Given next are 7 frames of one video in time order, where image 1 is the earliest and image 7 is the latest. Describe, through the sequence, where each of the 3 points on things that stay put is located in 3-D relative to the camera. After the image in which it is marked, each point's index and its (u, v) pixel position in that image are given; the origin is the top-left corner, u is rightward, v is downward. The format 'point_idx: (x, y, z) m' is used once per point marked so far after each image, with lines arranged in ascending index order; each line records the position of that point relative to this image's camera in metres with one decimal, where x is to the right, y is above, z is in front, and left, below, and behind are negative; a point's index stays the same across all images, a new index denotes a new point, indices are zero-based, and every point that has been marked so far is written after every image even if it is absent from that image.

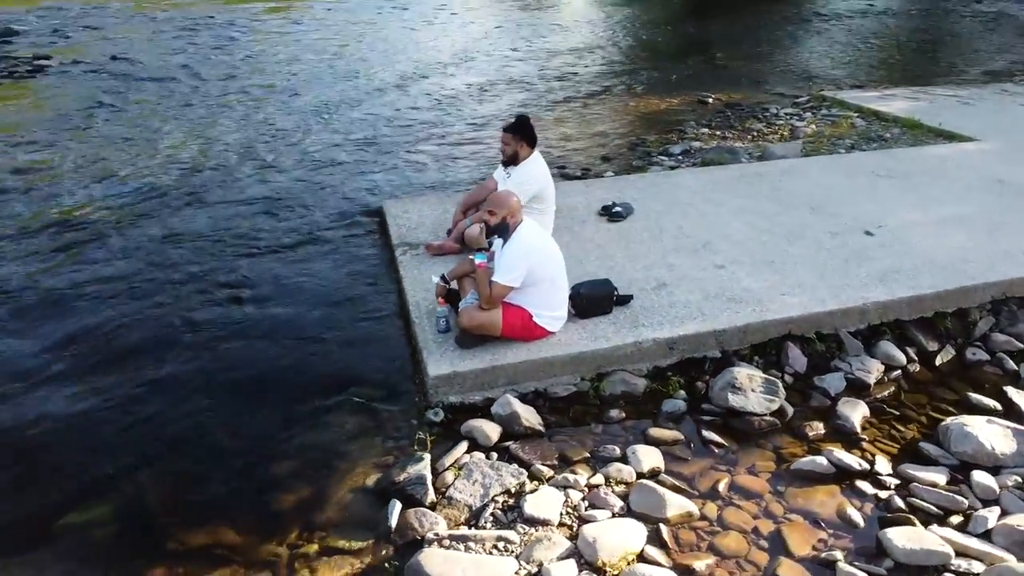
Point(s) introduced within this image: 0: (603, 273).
0: (+0.7, +0.1, +6.5) m
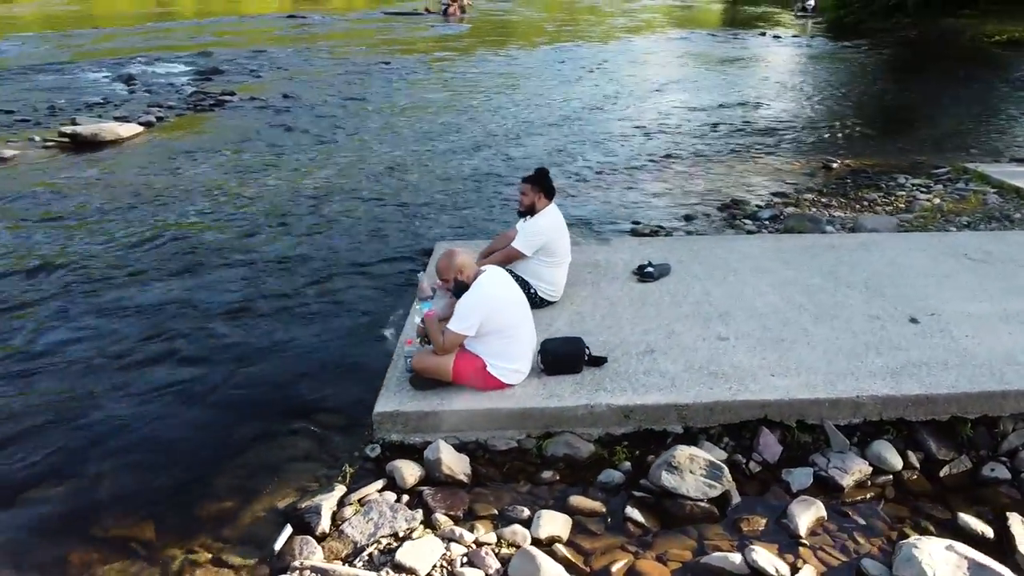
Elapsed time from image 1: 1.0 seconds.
0: (+0.7, -0.4, +6.3) m
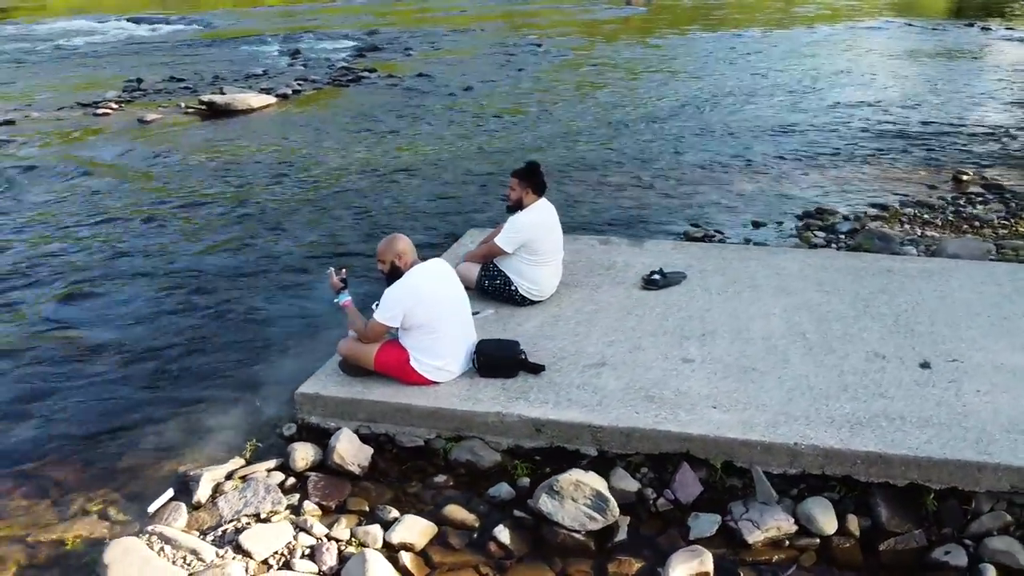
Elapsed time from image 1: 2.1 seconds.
0: (+0.3, -0.4, +6.0) m
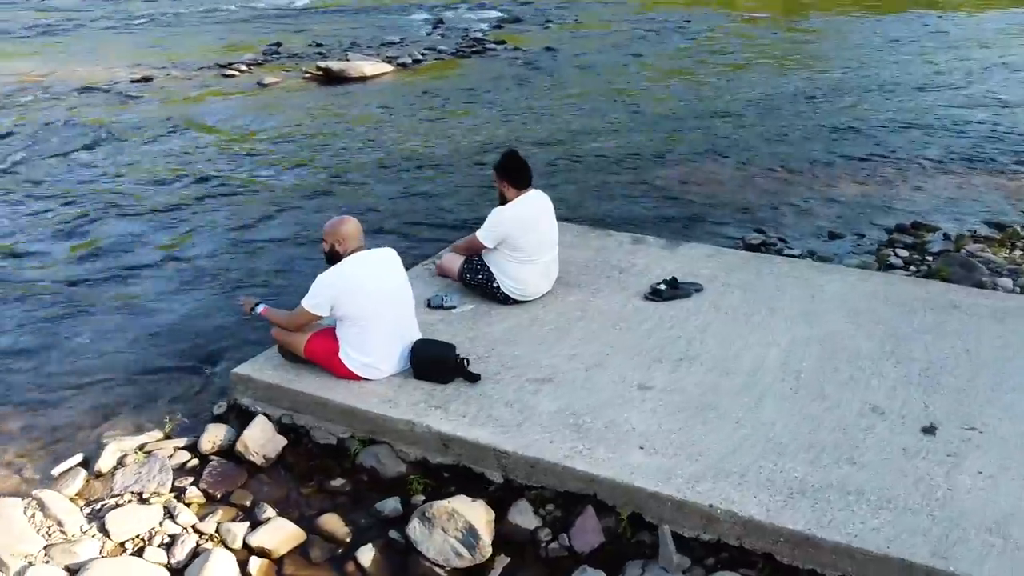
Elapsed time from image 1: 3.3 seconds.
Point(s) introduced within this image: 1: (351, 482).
0: (0.0, -0.4, +5.5) m
1: (-0.9, -1.1, +4.7) m
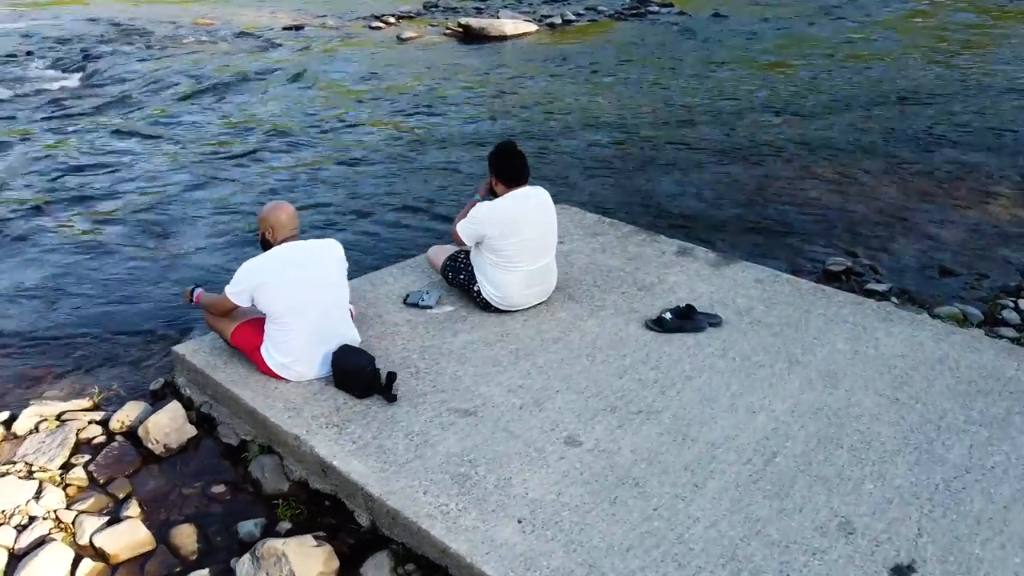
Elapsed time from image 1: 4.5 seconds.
0: (-0.3, -0.5, +4.9) m
1: (-1.5, -1.1, +4.4) m
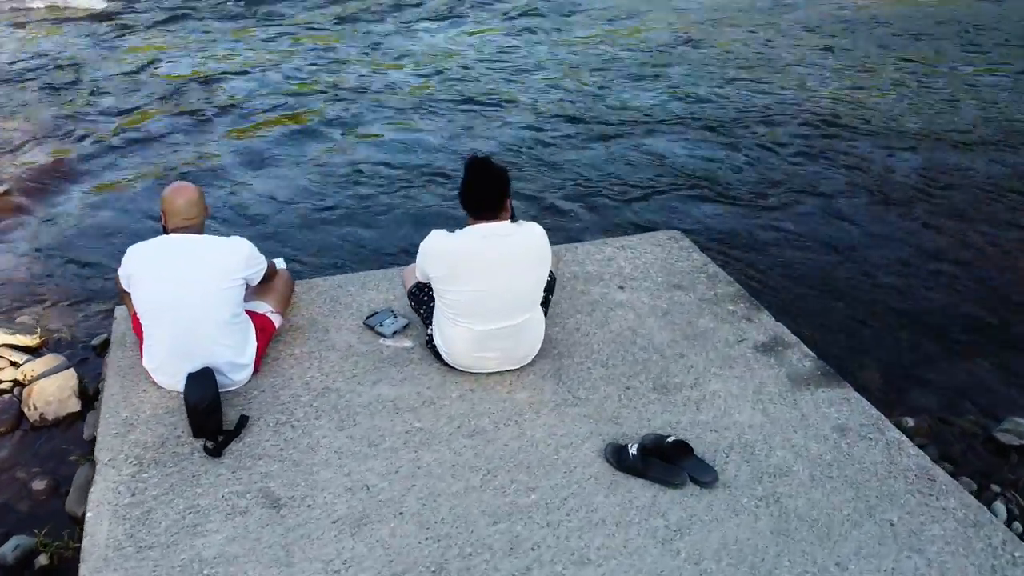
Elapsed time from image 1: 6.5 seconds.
0: (-0.8, -0.7, +3.9) m
1: (-2.3, -1.0, +4.0) m
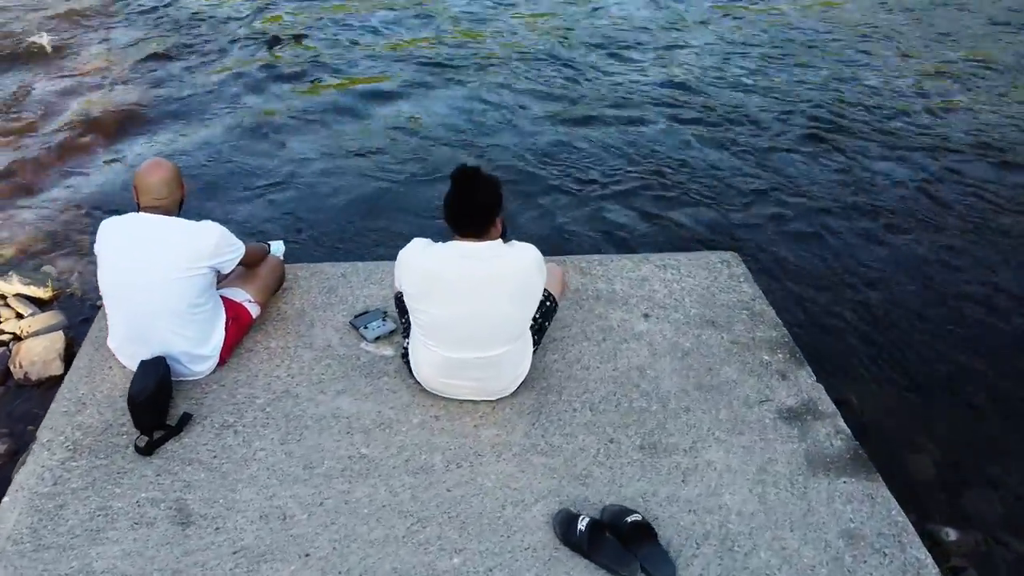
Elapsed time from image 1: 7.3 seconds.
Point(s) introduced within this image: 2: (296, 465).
0: (-1.1, -0.7, +3.6) m
1: (-2.5, -0.8, +3.9) m
2: (-0.9, -0.8, +3.5) m
